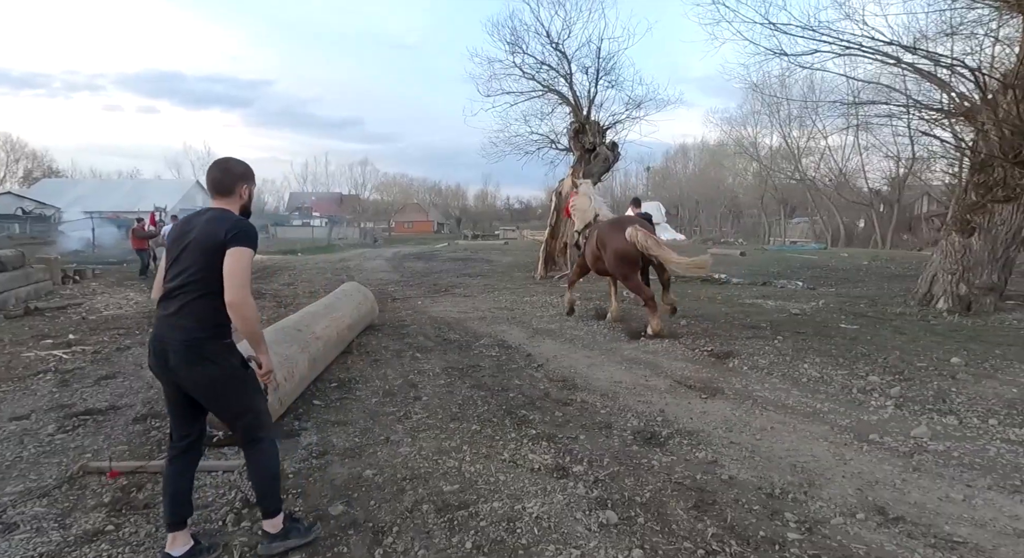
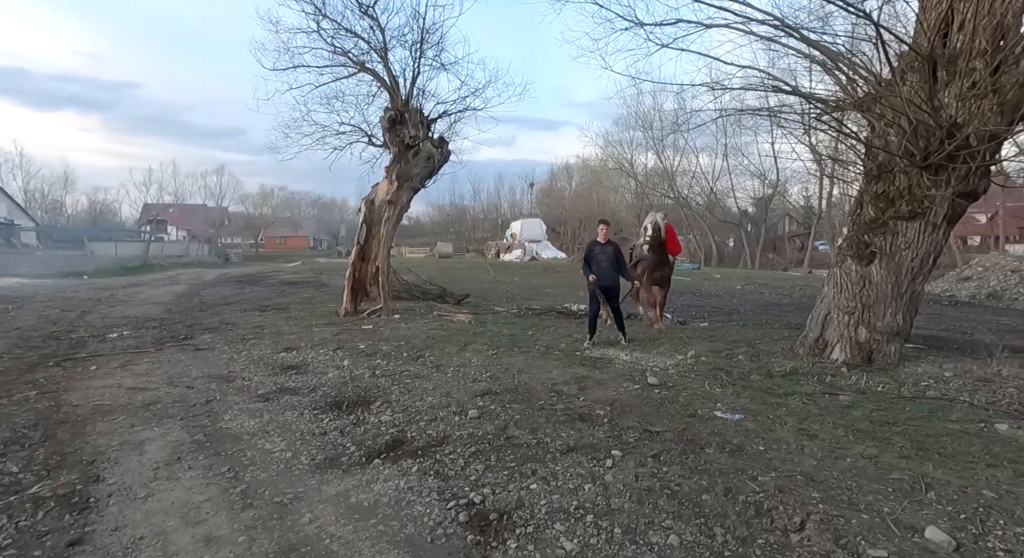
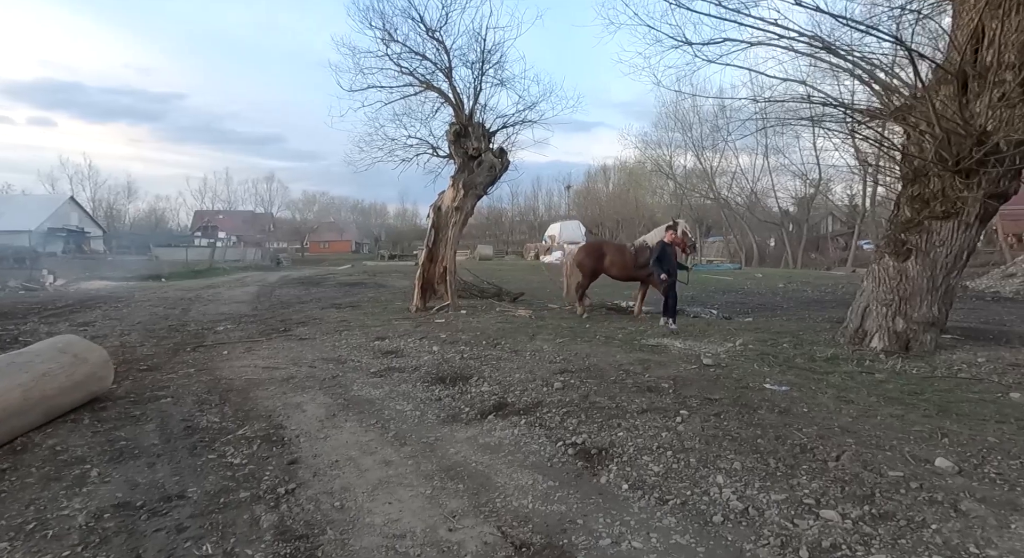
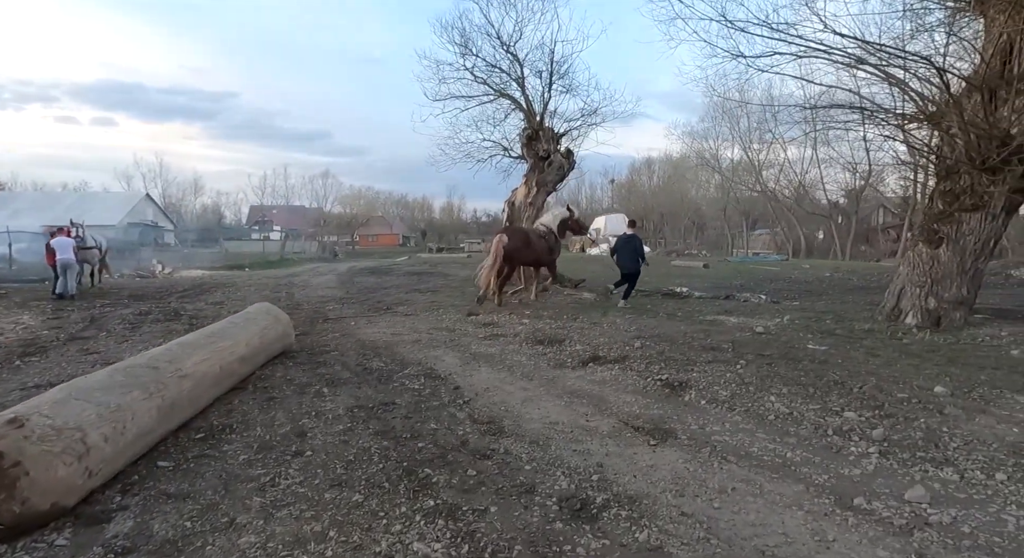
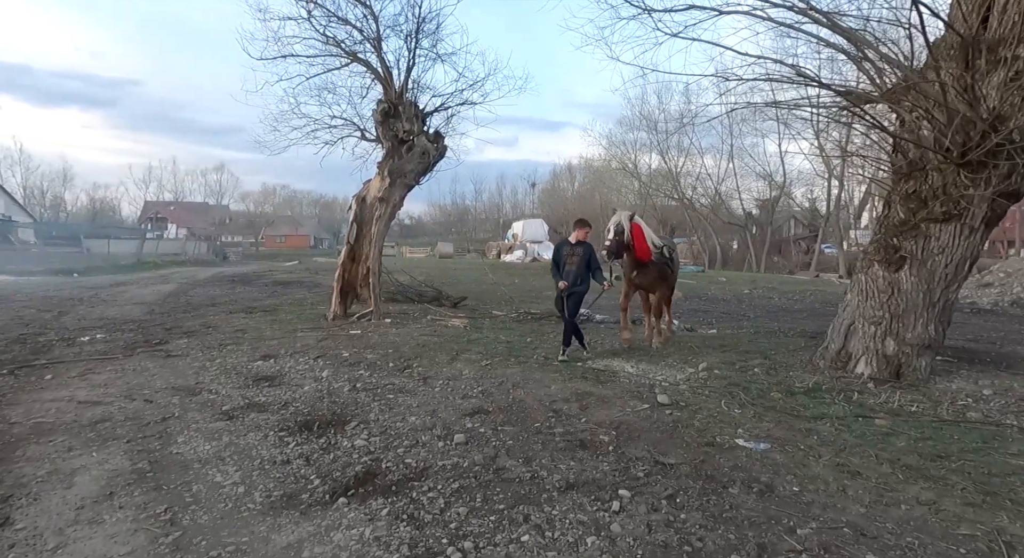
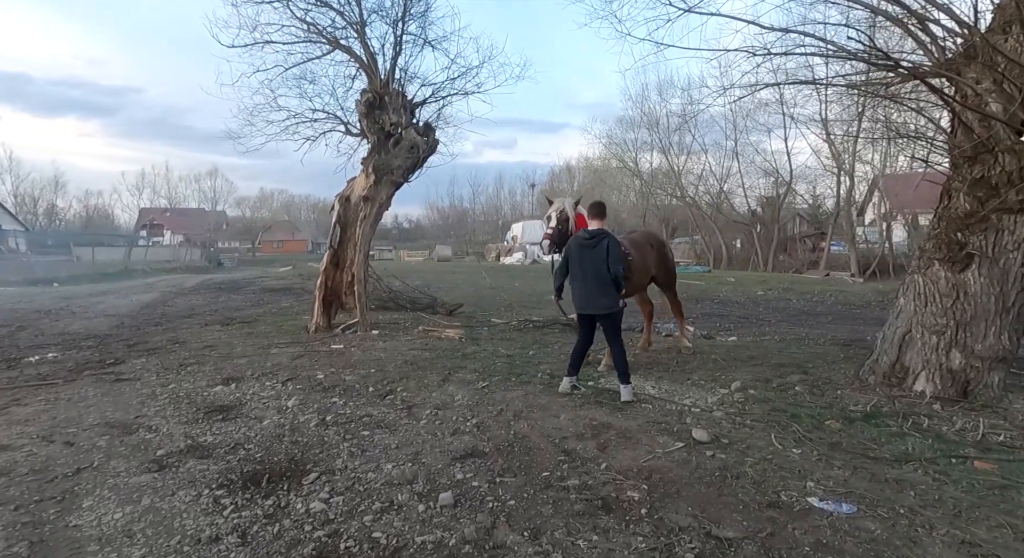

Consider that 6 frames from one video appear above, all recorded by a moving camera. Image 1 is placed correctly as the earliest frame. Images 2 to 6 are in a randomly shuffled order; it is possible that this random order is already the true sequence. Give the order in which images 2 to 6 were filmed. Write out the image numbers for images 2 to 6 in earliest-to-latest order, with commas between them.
4, 3, 2, 5, 6
